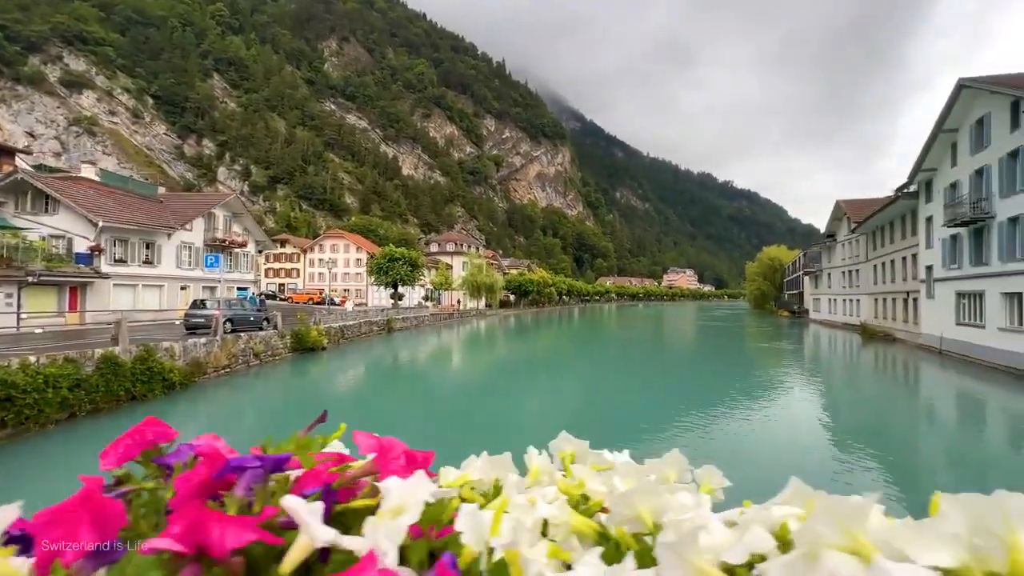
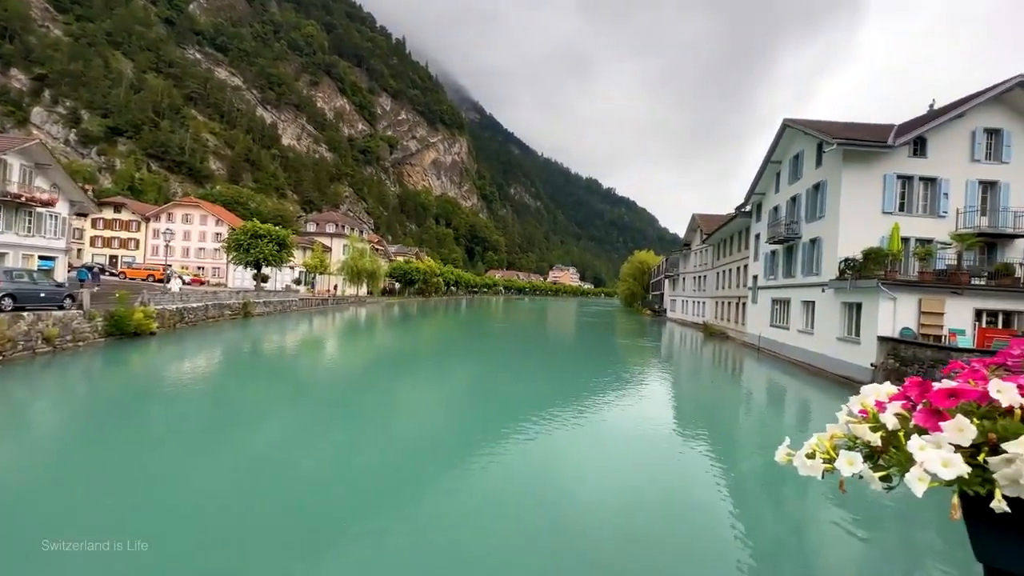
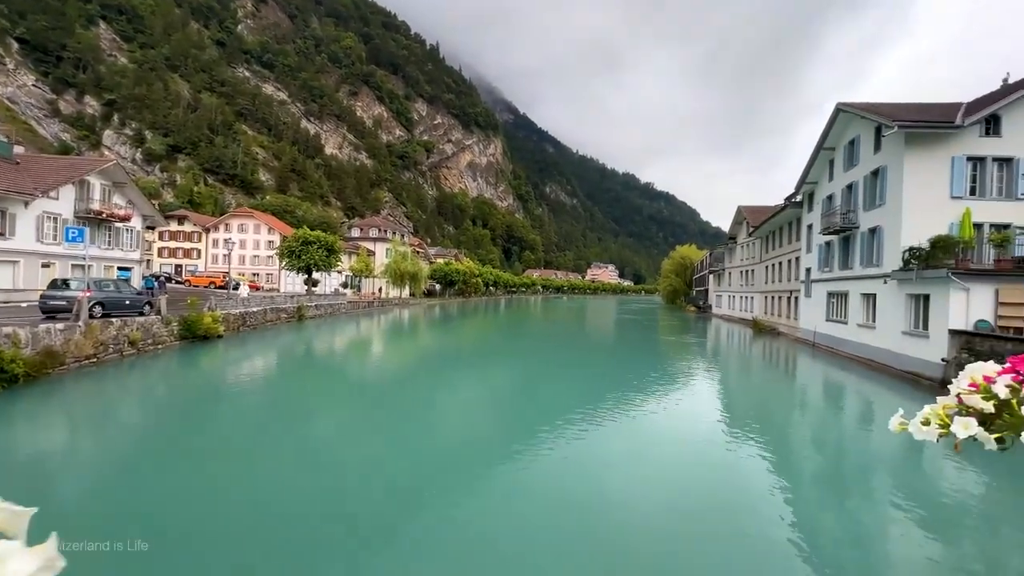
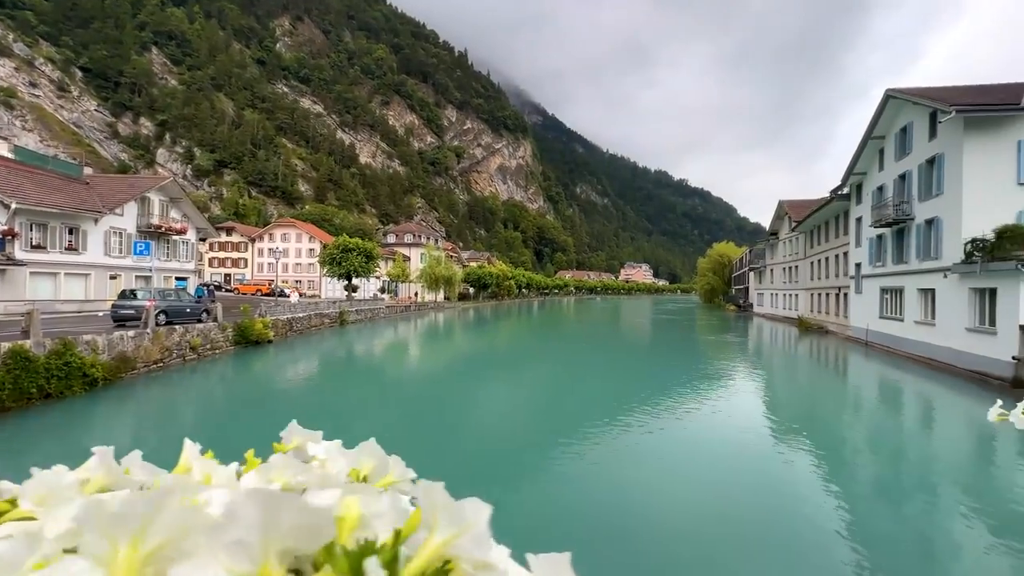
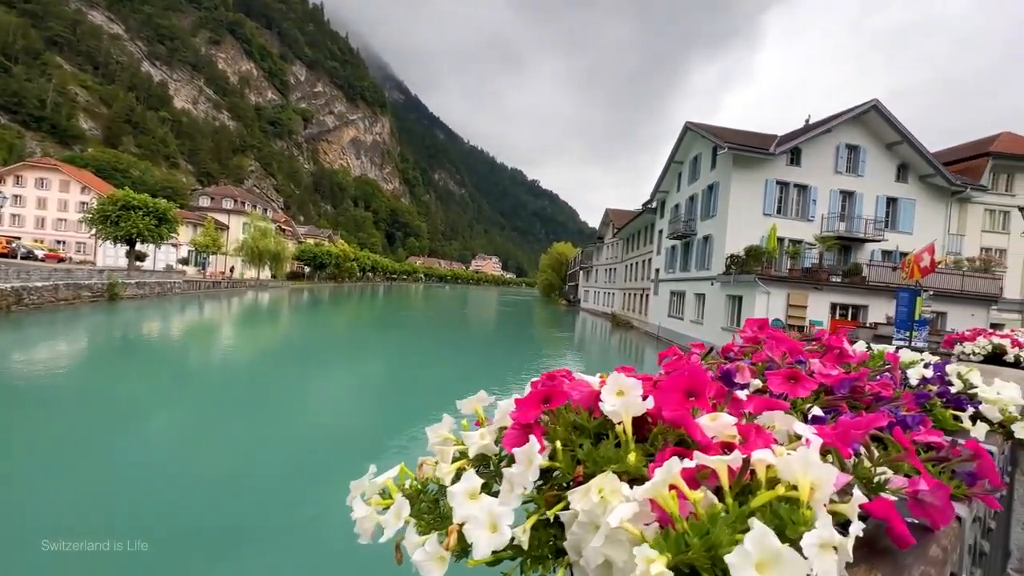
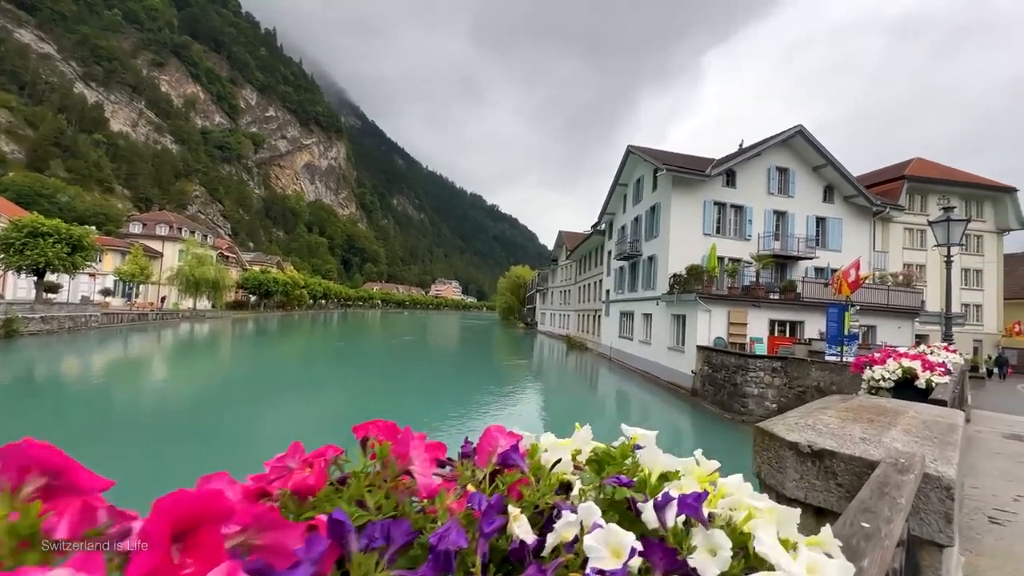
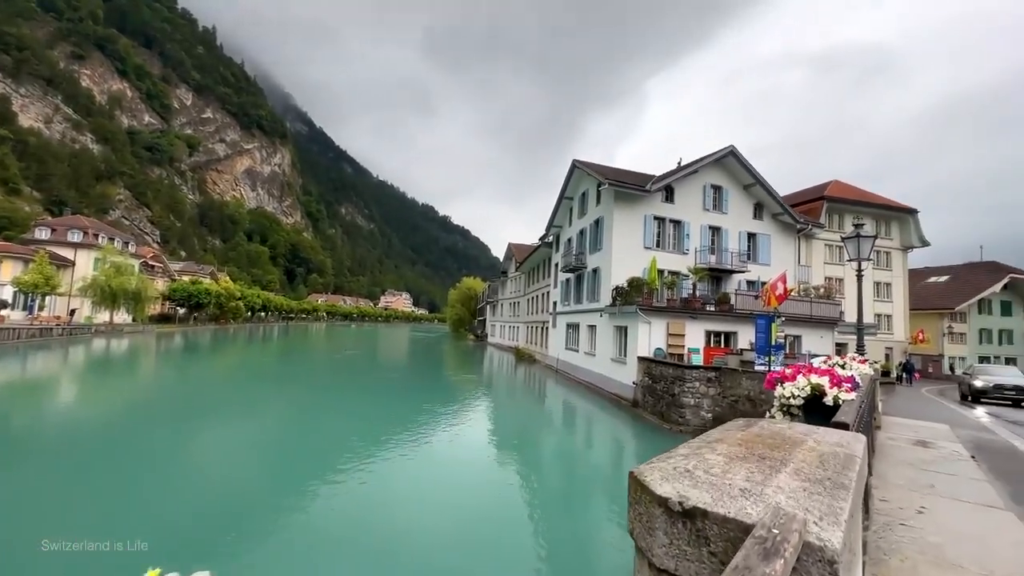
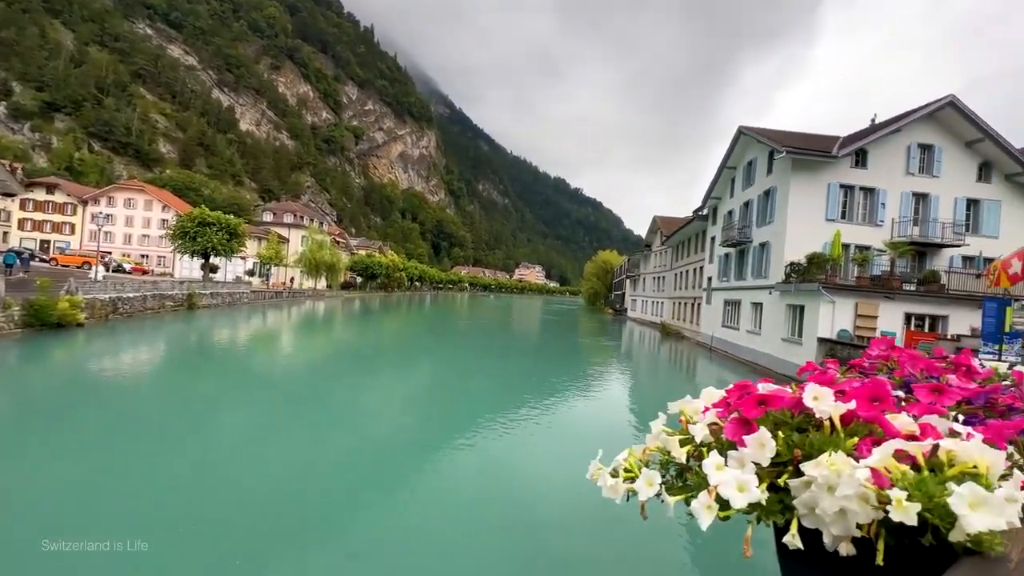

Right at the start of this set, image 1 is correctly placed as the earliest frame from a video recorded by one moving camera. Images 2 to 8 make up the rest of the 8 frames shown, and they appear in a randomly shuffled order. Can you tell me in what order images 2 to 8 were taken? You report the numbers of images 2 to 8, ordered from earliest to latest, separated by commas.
4, 3, 2, 8, 5, 6, 7
